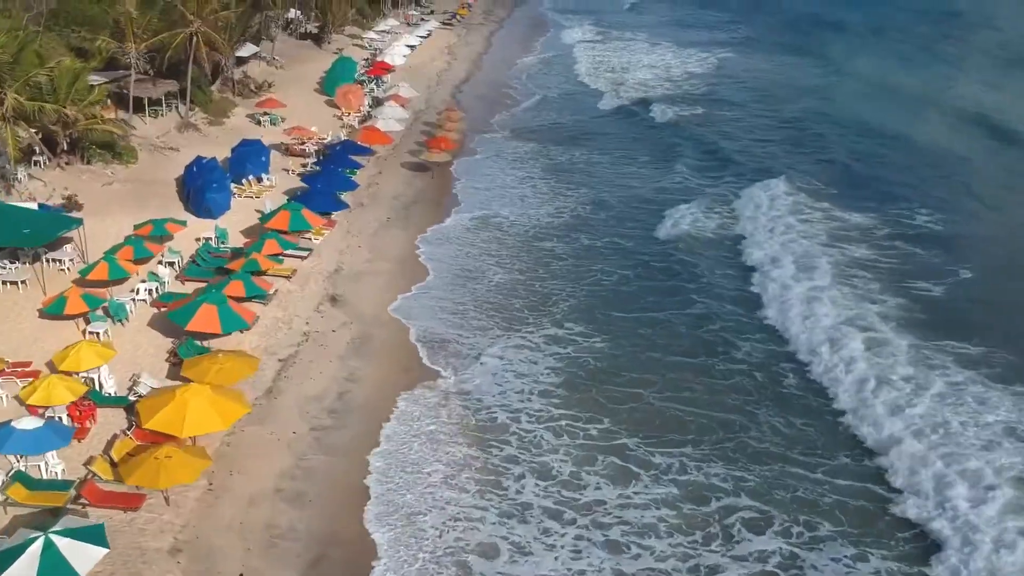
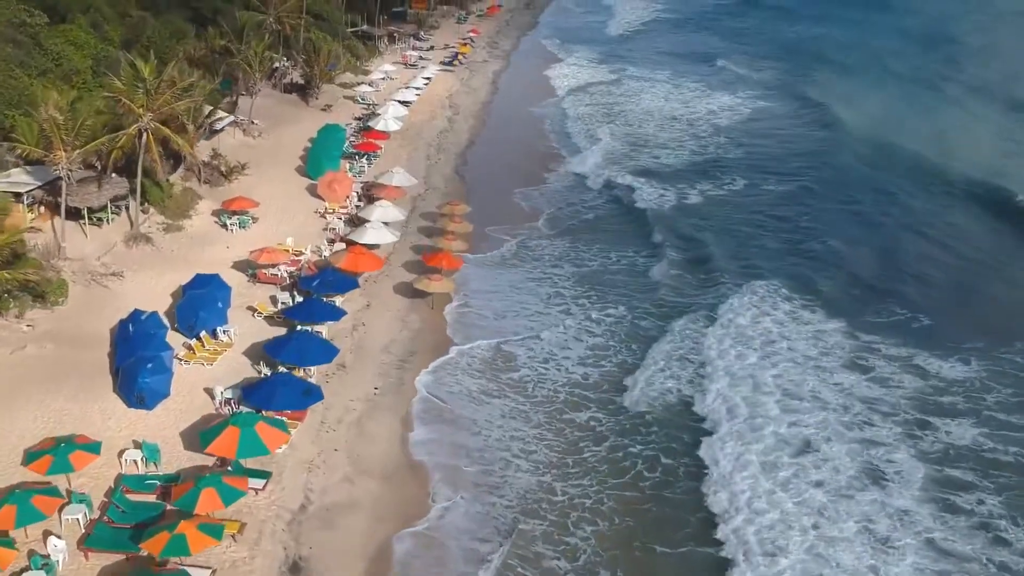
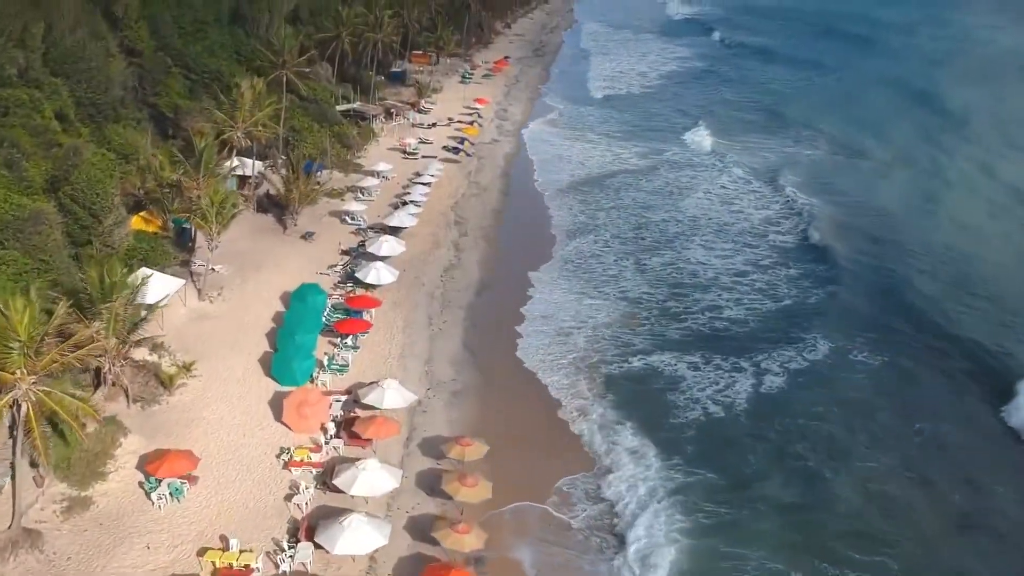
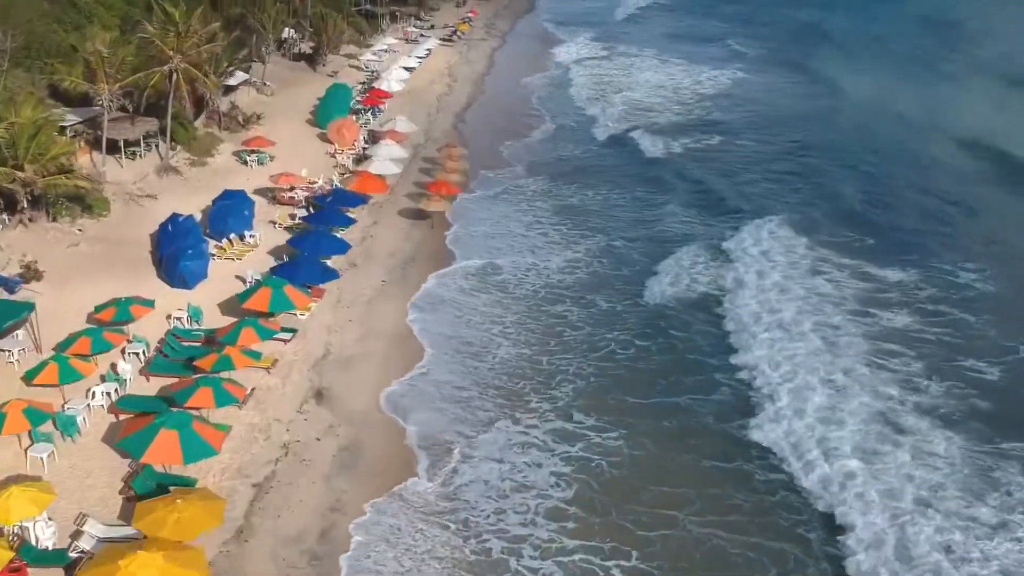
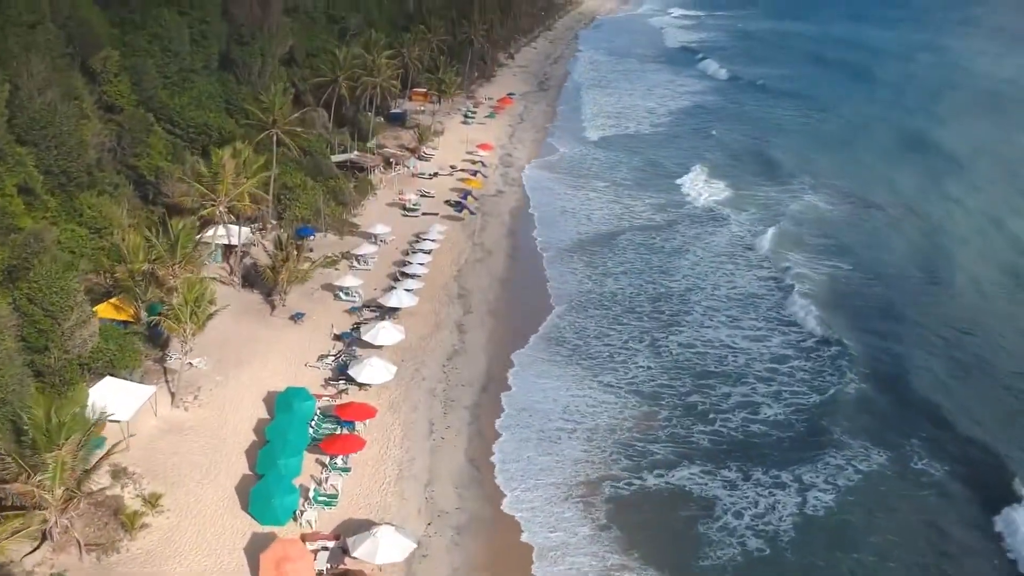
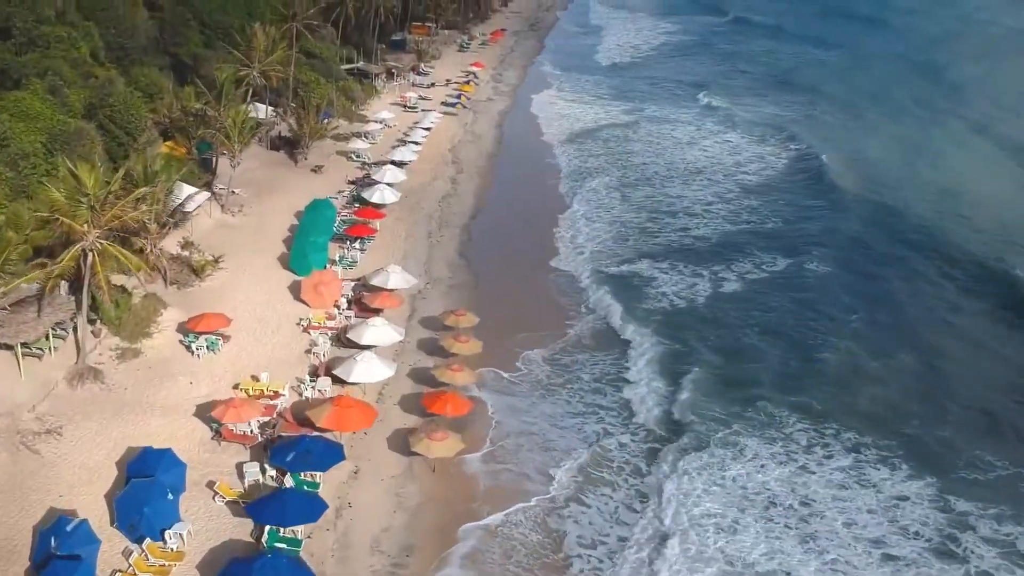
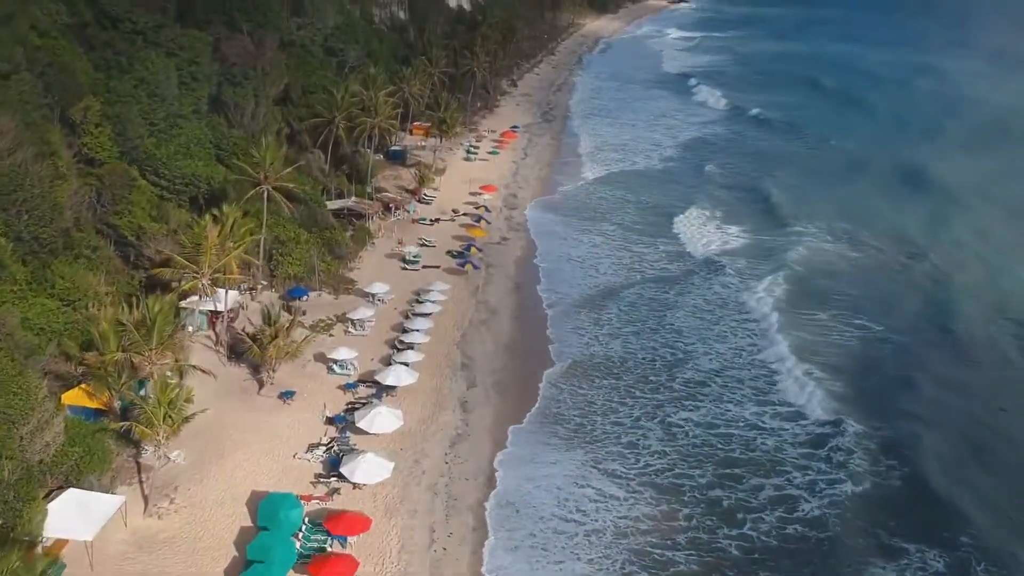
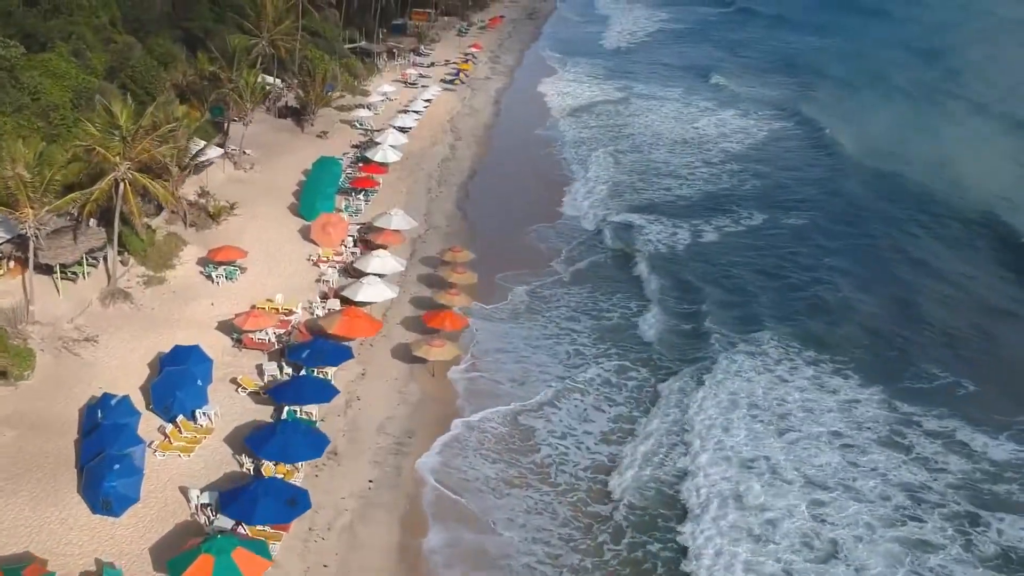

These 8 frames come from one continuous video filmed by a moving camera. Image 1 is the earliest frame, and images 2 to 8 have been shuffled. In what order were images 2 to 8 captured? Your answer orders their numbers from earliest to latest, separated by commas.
4, 2, 8, 6, 3, 5, 7
